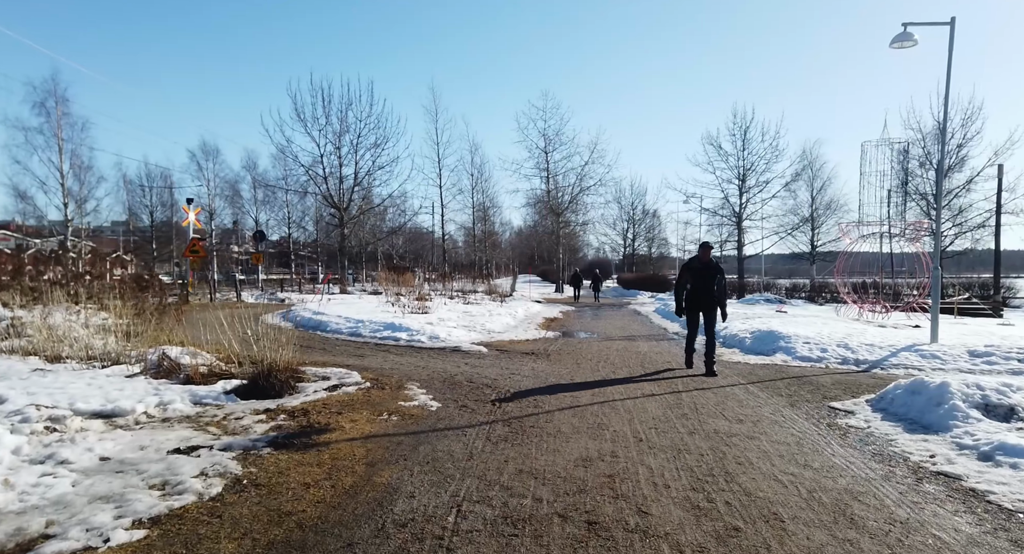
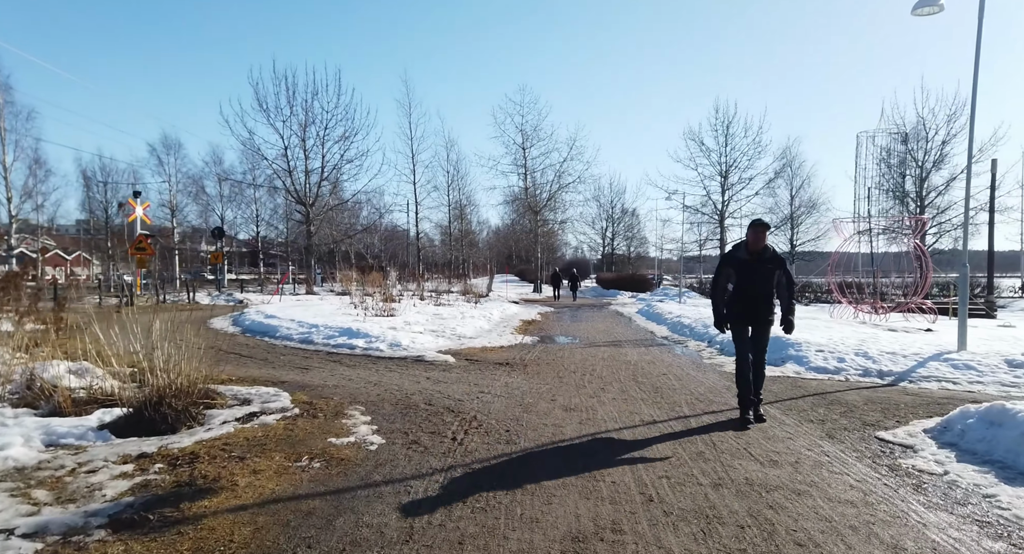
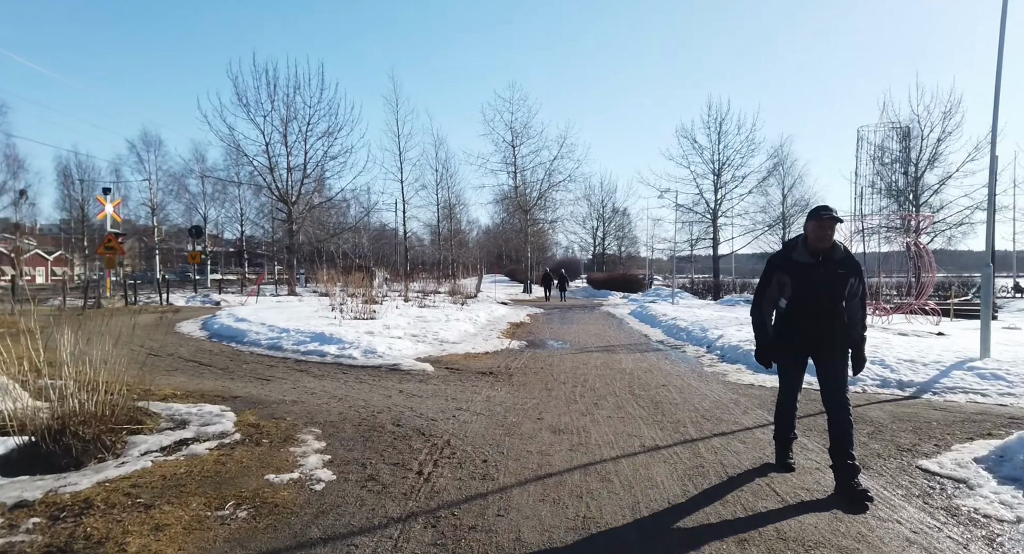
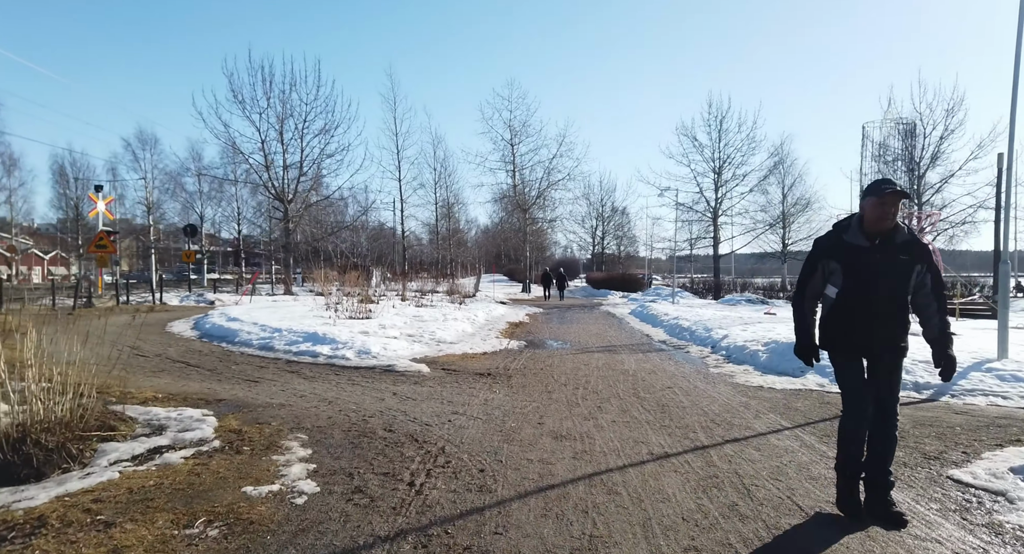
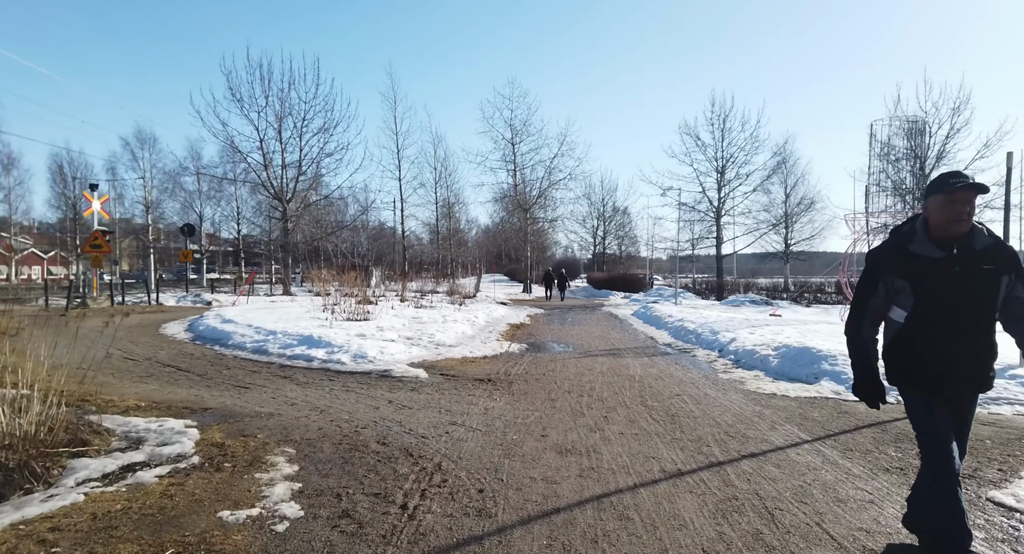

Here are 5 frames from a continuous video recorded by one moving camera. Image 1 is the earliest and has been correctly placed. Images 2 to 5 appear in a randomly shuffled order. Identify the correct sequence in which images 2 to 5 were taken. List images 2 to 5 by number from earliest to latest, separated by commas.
2, 3, 4, 5
